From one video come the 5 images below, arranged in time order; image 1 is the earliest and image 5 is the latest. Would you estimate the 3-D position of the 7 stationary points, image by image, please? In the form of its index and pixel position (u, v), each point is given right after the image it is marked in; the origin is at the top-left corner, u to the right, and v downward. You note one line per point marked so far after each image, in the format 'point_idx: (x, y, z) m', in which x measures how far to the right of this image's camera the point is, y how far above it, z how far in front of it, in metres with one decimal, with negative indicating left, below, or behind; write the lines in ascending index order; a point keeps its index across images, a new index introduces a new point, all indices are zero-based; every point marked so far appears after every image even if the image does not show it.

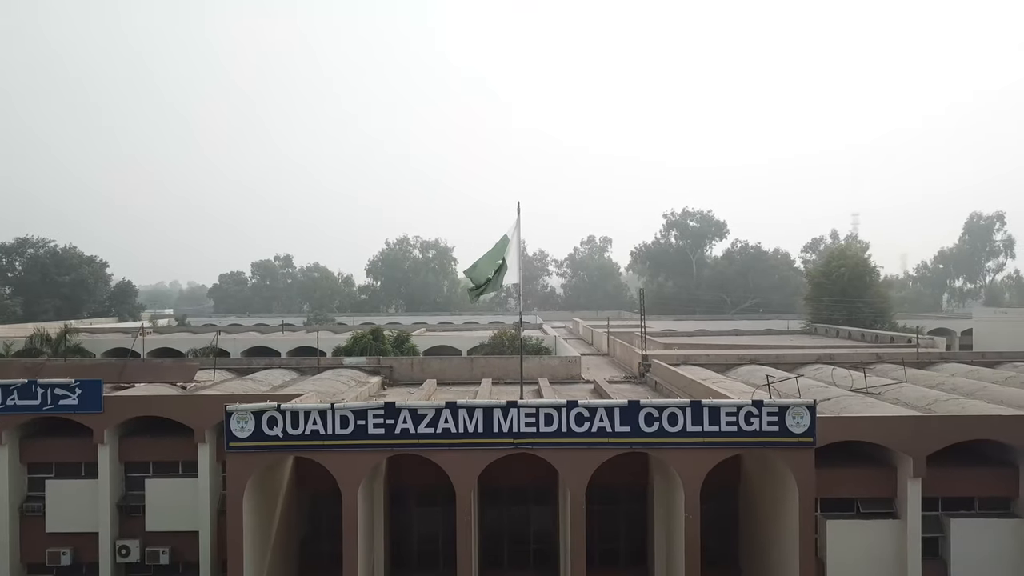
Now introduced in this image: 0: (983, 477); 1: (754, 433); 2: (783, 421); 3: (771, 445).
0: (+10.6, -4.2, +14.4) m
1: (+4.7, -2.8, +12.6) m
2: (+5.3, -2.5, +12.6) m
3: (+5.1, -3.0, +12.6) m
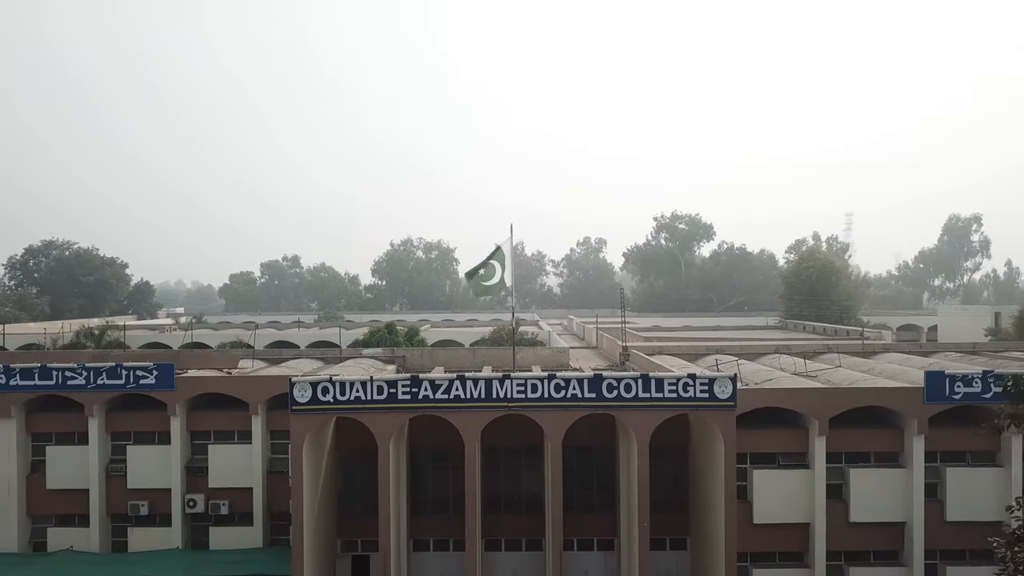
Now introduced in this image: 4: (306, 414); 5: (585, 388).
0: (+10.4, -4.2, +18.4) m
1: (+4.6, -2.8, +16.6) m
2: (+5.2, -2.6, +16.6) m
3: (+4.9, -3.0, +16.6) m
4: (-5.4, -3.2, +16.8) m
5: (+1.9, -2.5, +16.7) m
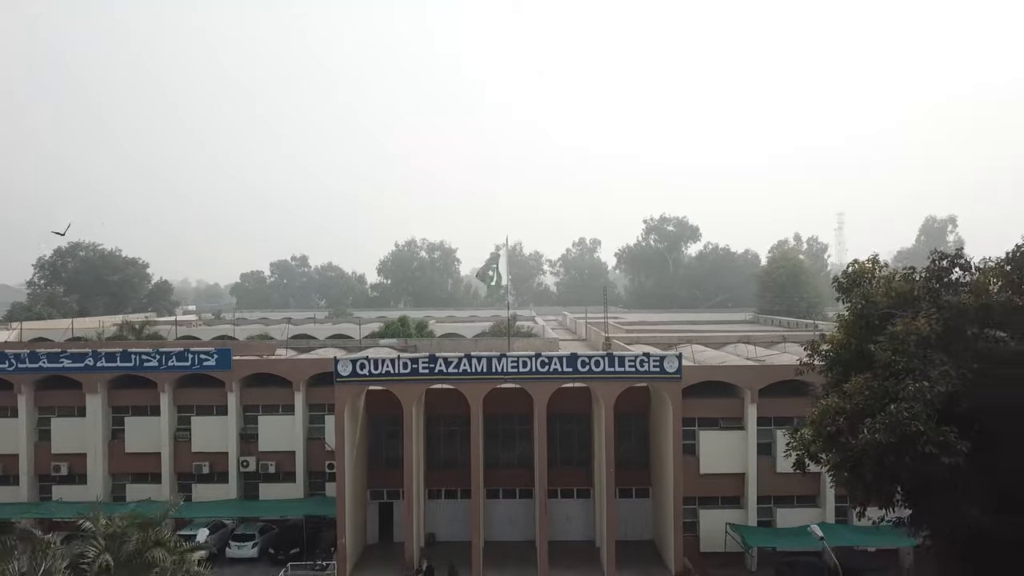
0: (+10.3, -4.2, +23.1) m
1: (+4.4, -2.7, +21.4) m
2: (+5.0, -2.5, +21.3) m
3: (+4.8, -3.0, +21.3) m
4: (-5.5, -3.2, +21.6) m
5: (+1.7, -2.5, +21.4) m
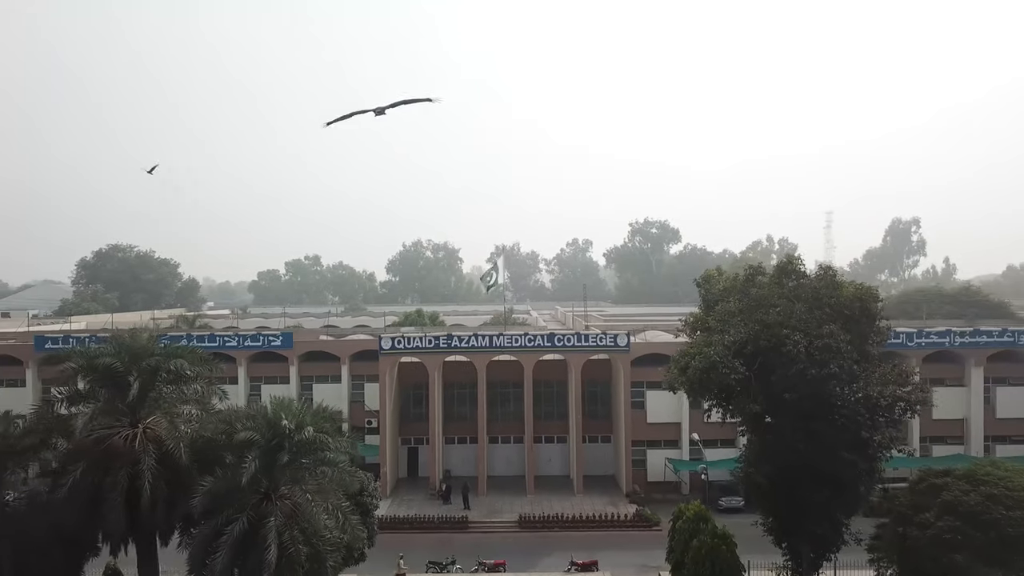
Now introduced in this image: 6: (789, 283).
0: (+10.0, -4.0, +31.1) m
1: (+4.2, -2.6, +29.4) m
2: (+4.8, -2.4, +29.3) m
3: (+4.5, -2.8, +29.3) m
4: (-5.7, -3.1, +29.6) m
5: (+1.5, -2.4, +29.4) m
6: (+7.7, +0.2, +18.0) m
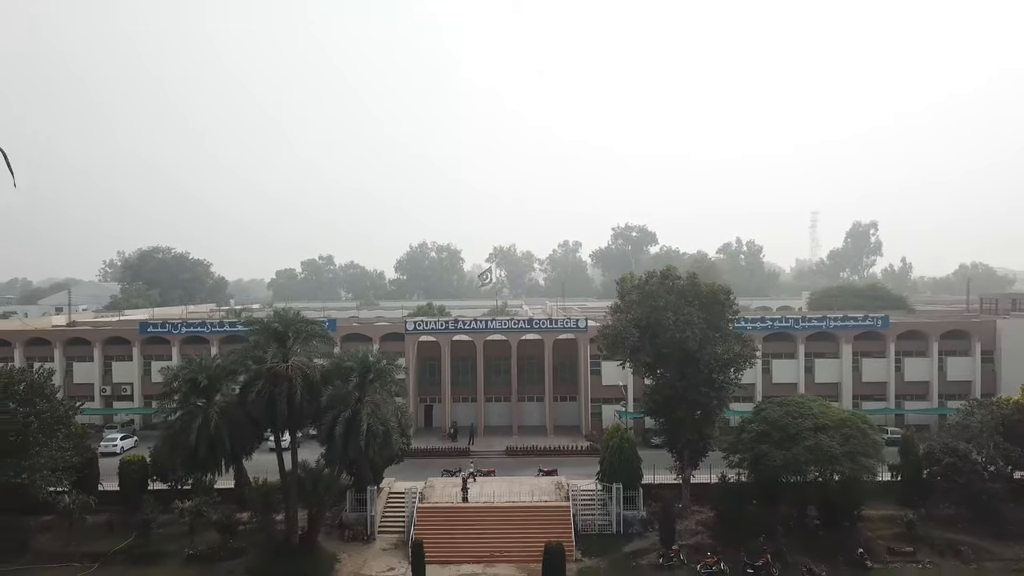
0: (+9.4, -3.9, +41.9) m
1: (+3.6, -2.5, +40.1) m
2: (+4.1, -2.2, +40.1) m
3: (+3.9, -2.7, +40.1) m
4: (-6.4, -3.0, +40.4) m
5: (+0.9, -2.2, +40.2) m
6: (+7.1, +0.3, +28.8) m
